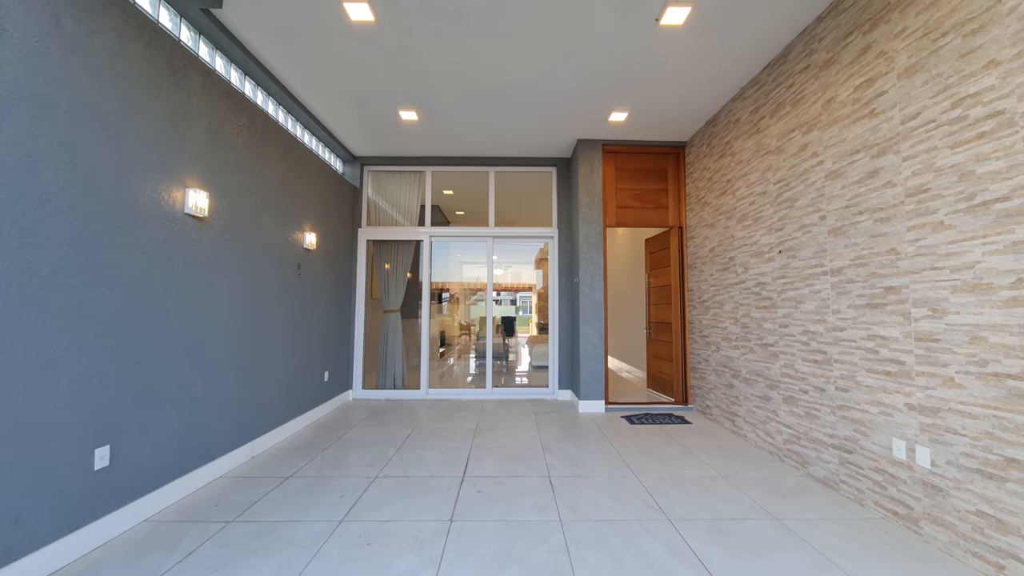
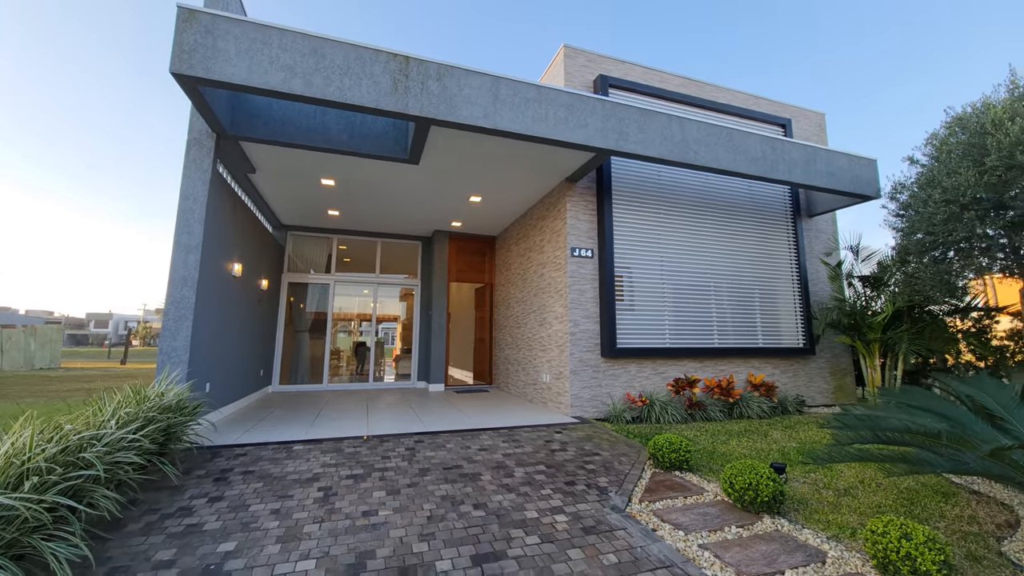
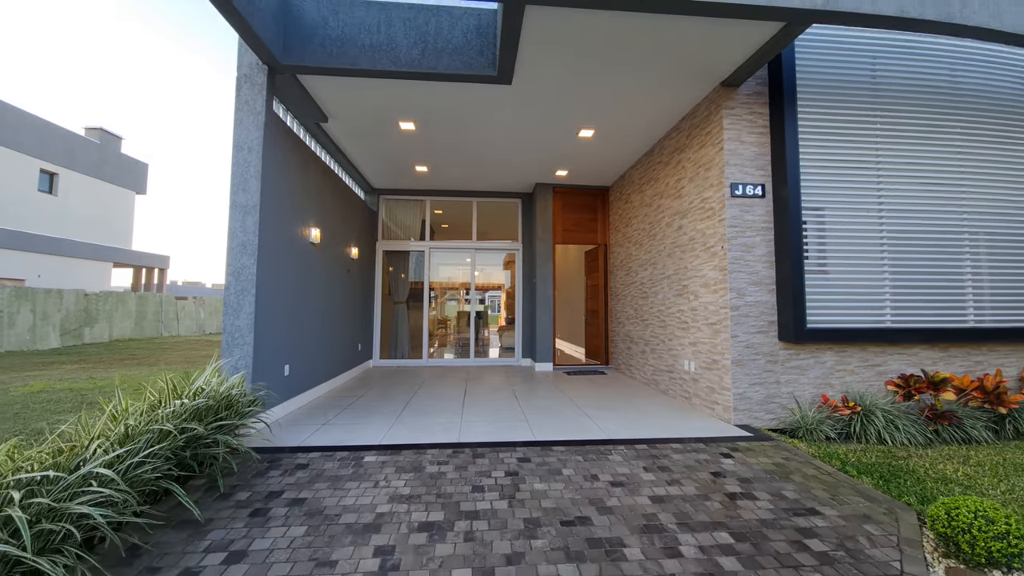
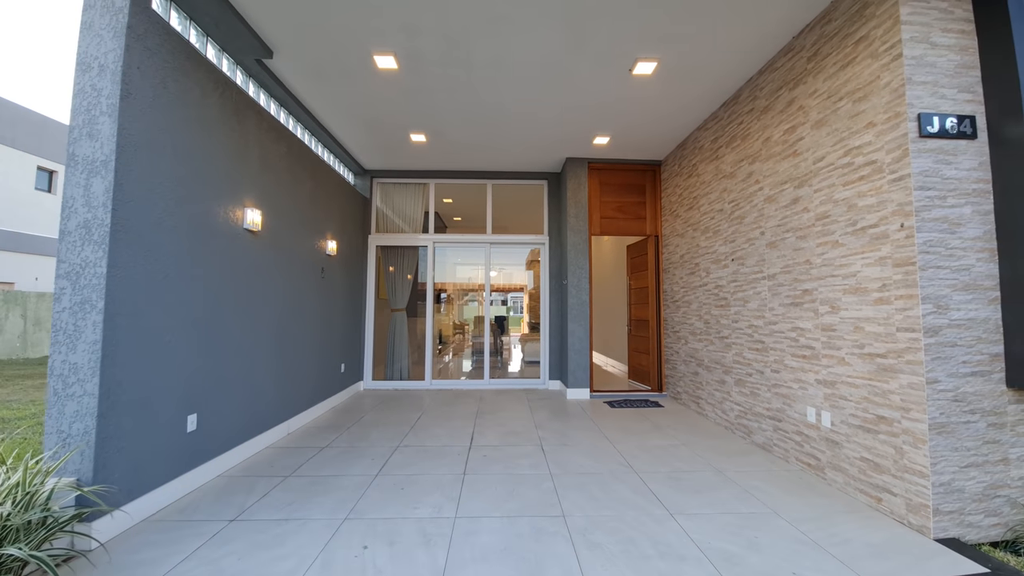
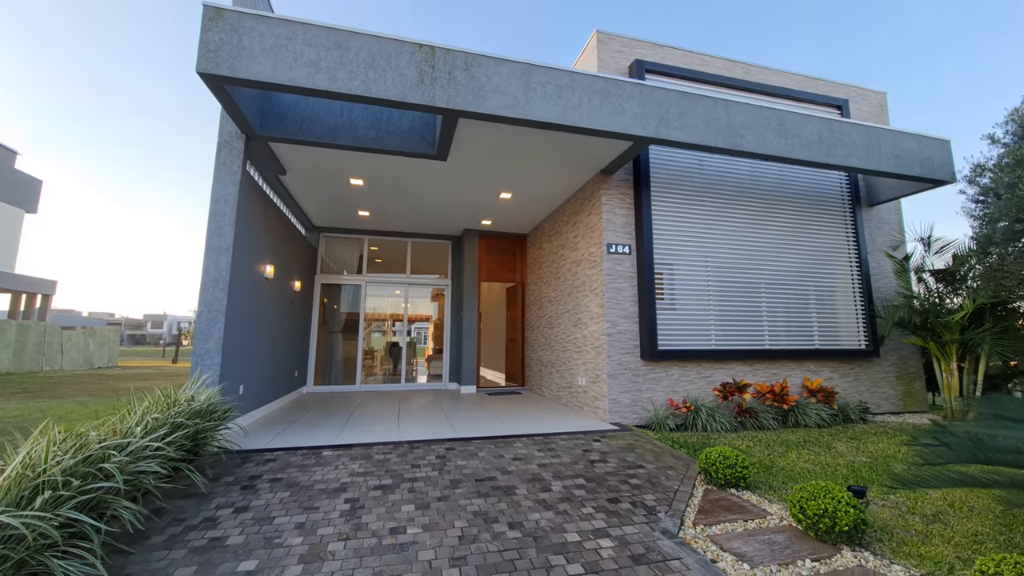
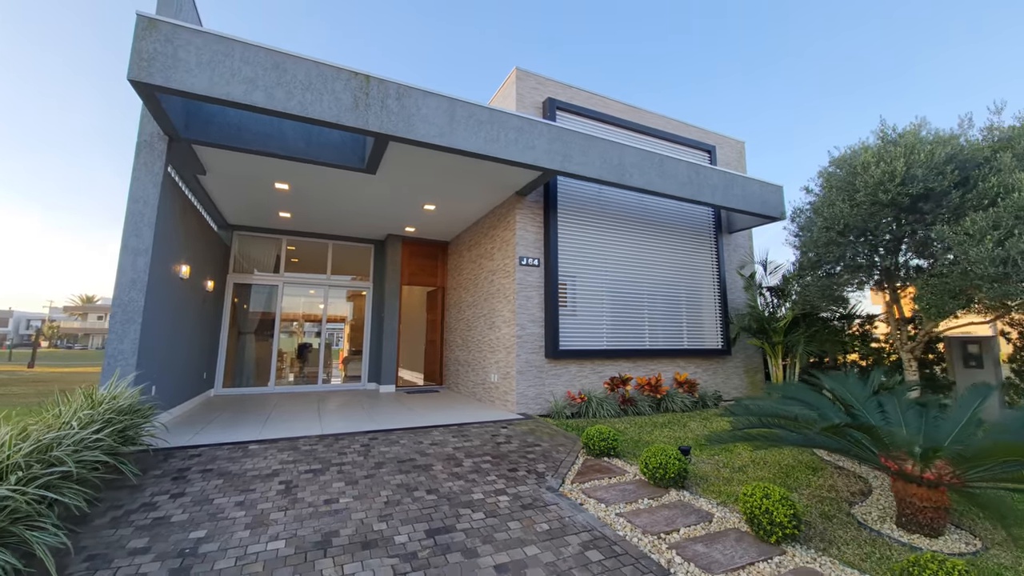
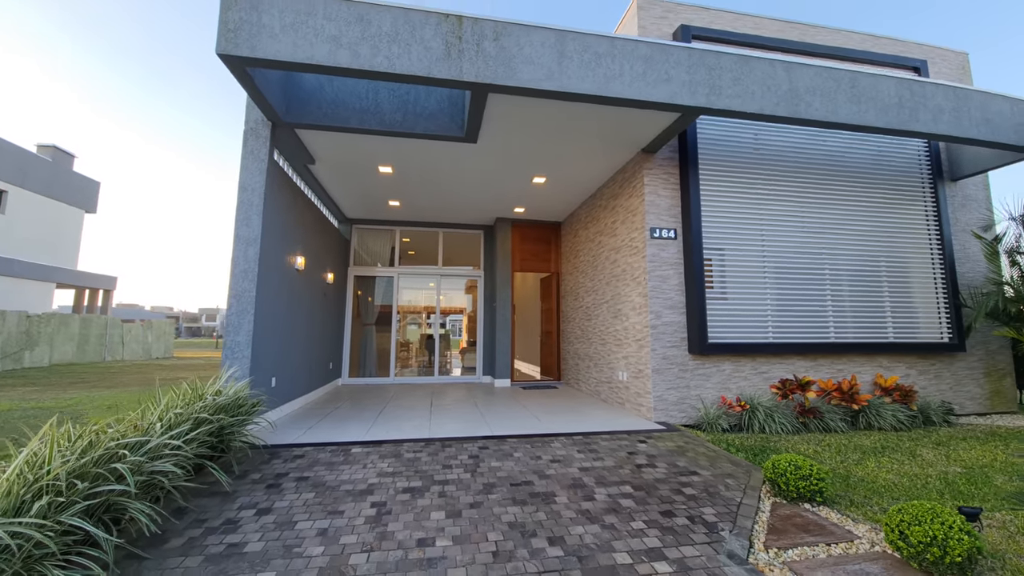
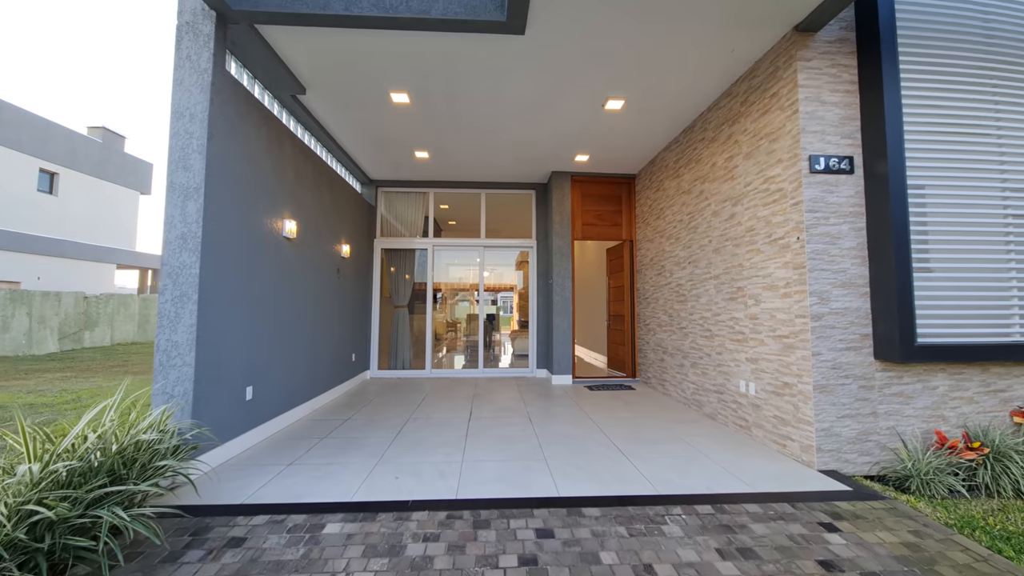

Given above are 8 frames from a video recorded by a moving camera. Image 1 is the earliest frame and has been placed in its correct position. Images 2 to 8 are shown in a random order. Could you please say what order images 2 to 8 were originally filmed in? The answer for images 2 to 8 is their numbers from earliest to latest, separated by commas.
4, 8, 3, 7, 5, 2, 6
